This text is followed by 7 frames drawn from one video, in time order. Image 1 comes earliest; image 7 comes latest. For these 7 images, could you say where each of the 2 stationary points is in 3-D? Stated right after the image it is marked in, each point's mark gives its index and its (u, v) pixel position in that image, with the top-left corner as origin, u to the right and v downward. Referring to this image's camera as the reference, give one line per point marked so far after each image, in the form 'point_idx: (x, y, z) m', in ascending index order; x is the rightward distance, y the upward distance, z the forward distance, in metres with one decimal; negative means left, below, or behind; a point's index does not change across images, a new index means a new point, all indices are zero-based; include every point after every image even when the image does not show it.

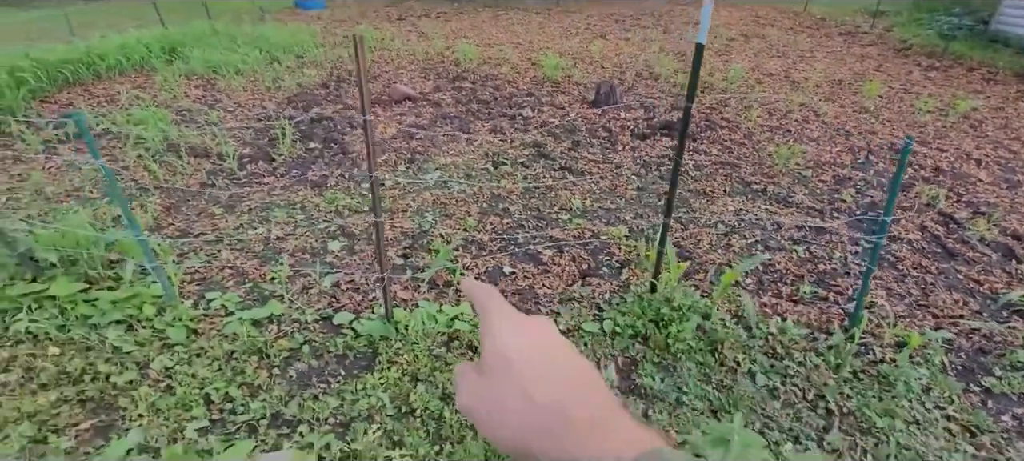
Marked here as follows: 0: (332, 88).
0: (-2.2, +1.7, +6.0) m
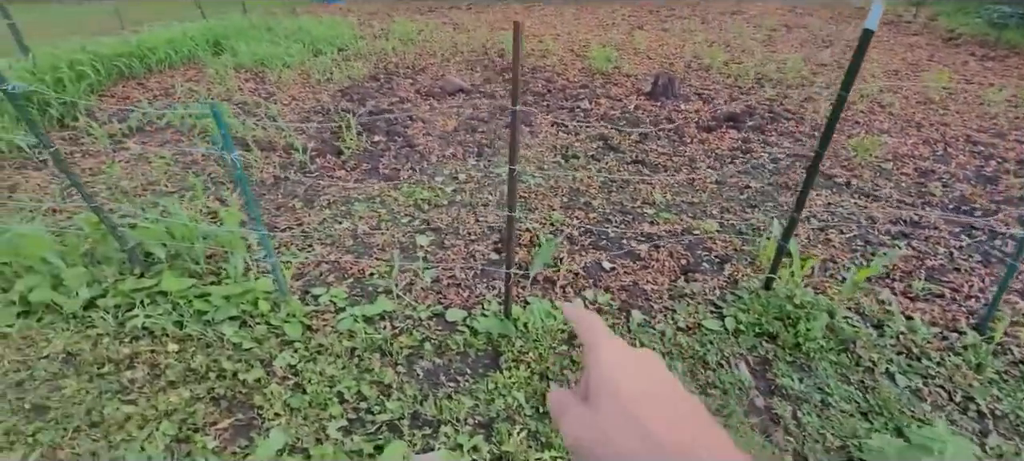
0: (-1.6, +1.8, +5.9) m
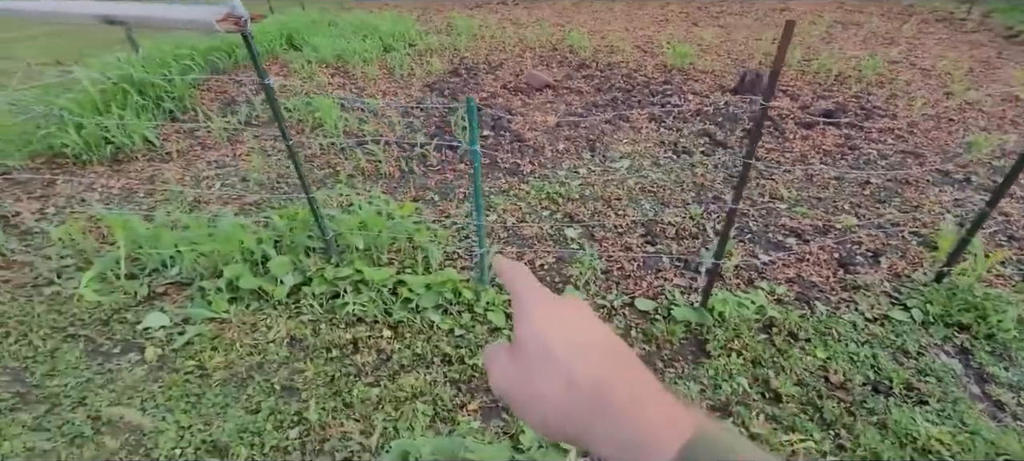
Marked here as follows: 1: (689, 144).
0: (-0.6, +1.9, +6.0) m
1: (+1.6, +0.8, +4.4) m
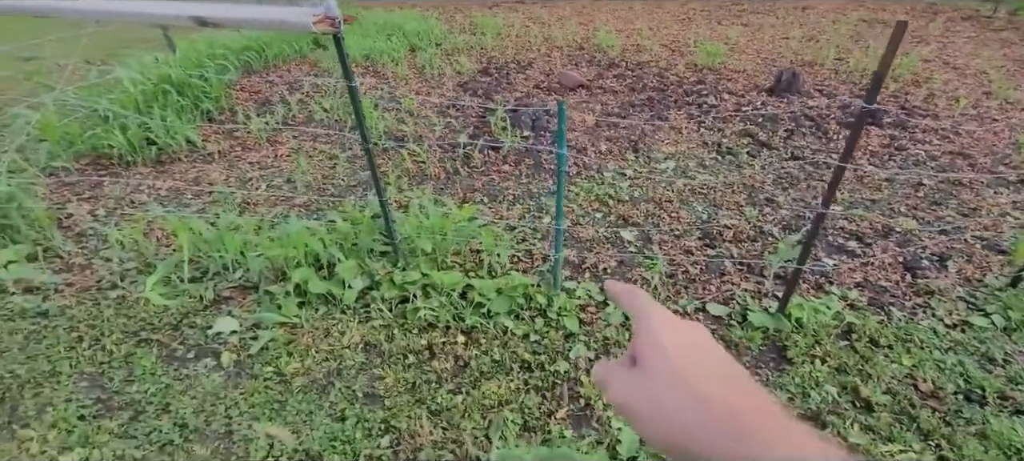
0: (-0.2, +1.9, +6.0) m
1: (+2.0, +0.8, +4.3) m
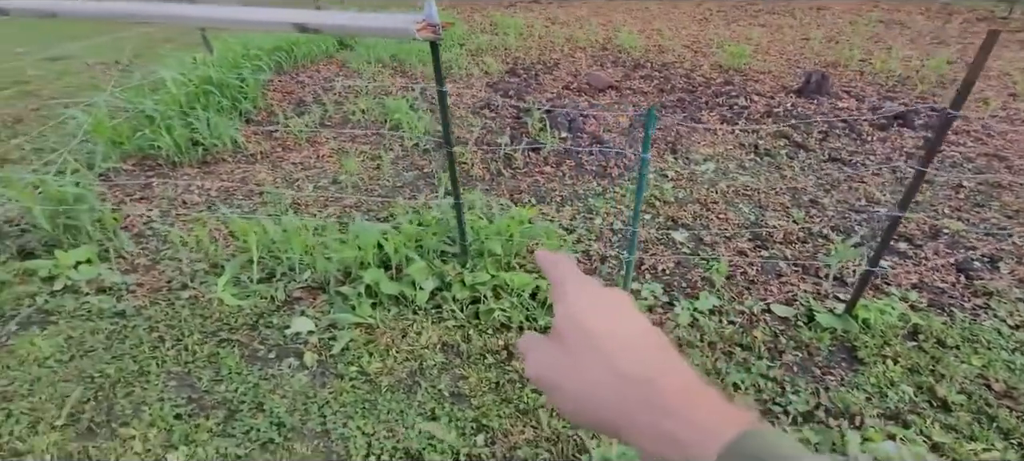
0: (+0.1, +1.9, +6.0) m
1: (+2.3, +0.8, +4.4) m
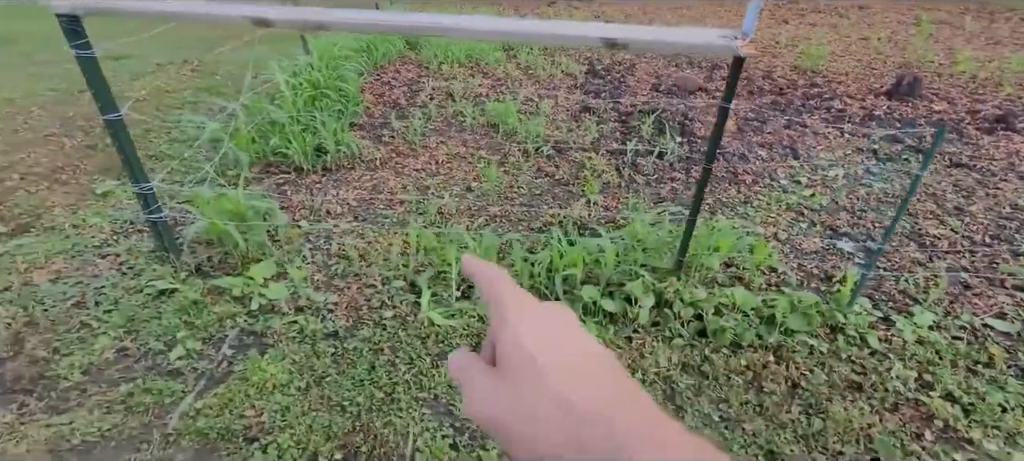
0: (+1.1, +1.8, +5.9) m
1: (+3.4, +0.7, +4.4) m
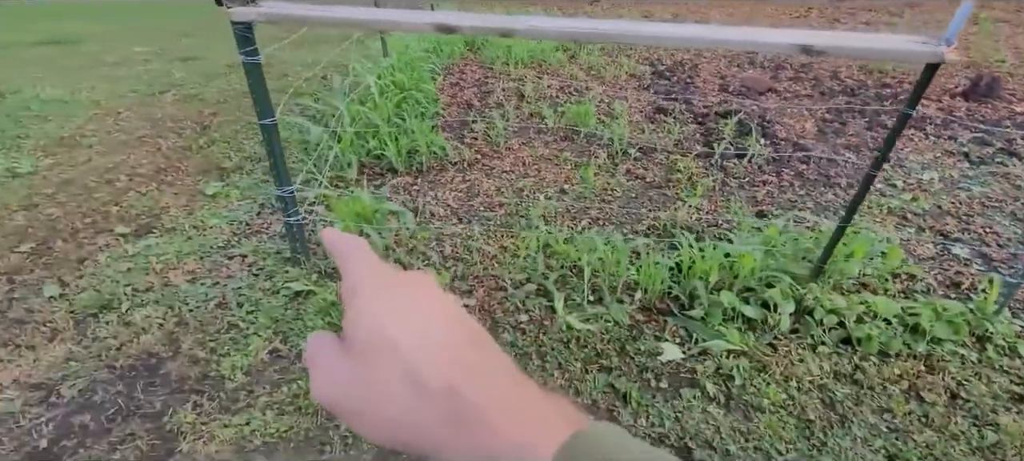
0: (+1.9, +1.8, +5.9) m
1: (+4.1, +0.7, +4.3) m
